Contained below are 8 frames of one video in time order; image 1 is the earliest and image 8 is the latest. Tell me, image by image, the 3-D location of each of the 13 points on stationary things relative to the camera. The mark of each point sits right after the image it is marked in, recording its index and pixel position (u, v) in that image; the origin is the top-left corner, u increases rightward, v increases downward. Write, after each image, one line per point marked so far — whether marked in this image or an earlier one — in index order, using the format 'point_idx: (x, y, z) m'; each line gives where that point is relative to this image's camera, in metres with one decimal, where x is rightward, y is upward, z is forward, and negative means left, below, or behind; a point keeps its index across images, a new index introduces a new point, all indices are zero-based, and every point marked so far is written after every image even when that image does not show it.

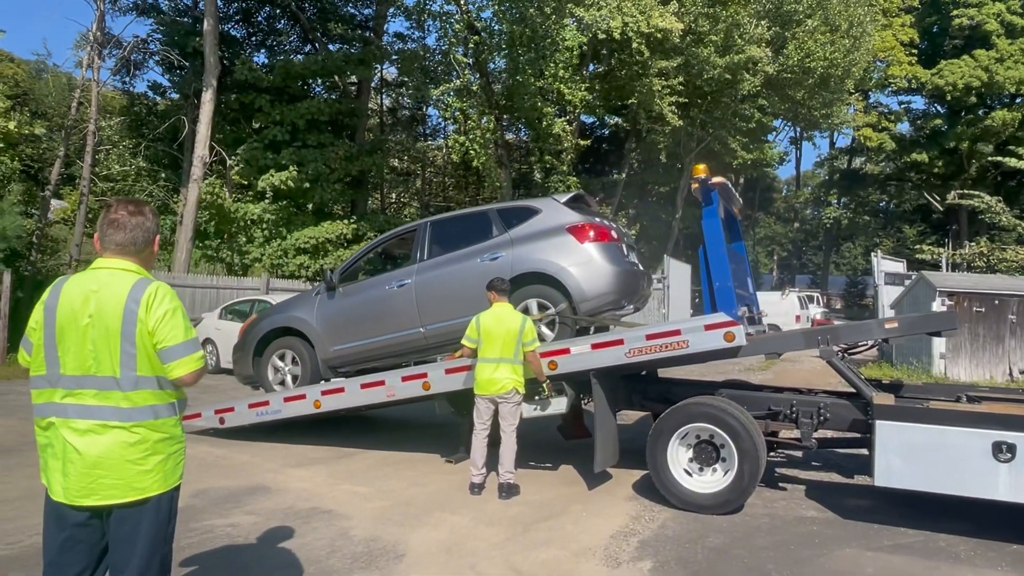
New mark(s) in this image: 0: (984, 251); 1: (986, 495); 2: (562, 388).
0: (+10.4, +0.8, +16.0) m
1: (+3.6, -1.6, +5.5) m
2: (+0.5, -1.0, +7.1) m
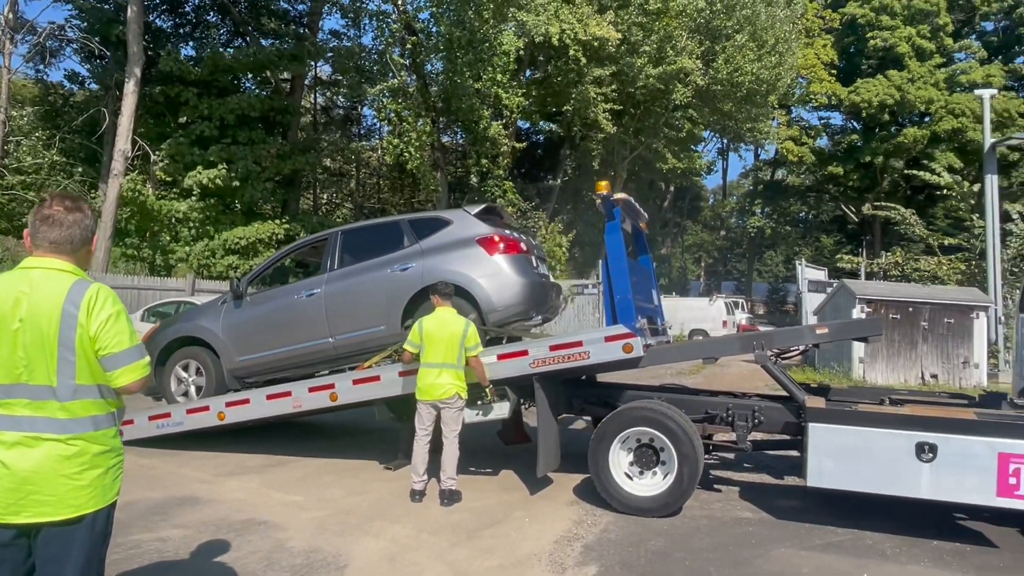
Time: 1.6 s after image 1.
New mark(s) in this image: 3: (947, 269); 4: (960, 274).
0: (+9.0, +0.6, +16.9) m
1: (+3.2, -1.6, +5.8) m
2: (0.0, -1.0, +7.1) m
3: (+9.5, +0.4, +15.9) m
4: (+9.9, +0.3, +16.1) m
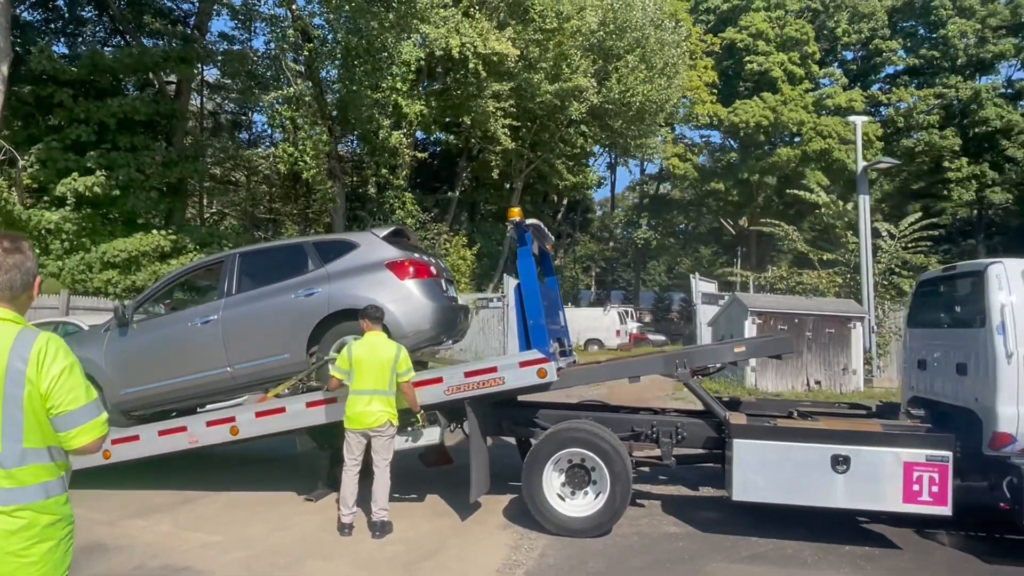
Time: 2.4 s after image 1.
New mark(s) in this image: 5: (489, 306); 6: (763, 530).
0: (+6.7, +0.3, +18.0) m
1: (+2.7, -1.8, +6.1) m
2: (-0.7, -1.2, +6.9) m
3: (+7.3, +0.1, +17.1) m
4: (+7.7, 0.0, +17.3) m
5: (-0.6, -0.5, +19.3) m
6: (+2.4, -2.3, +6.9) m
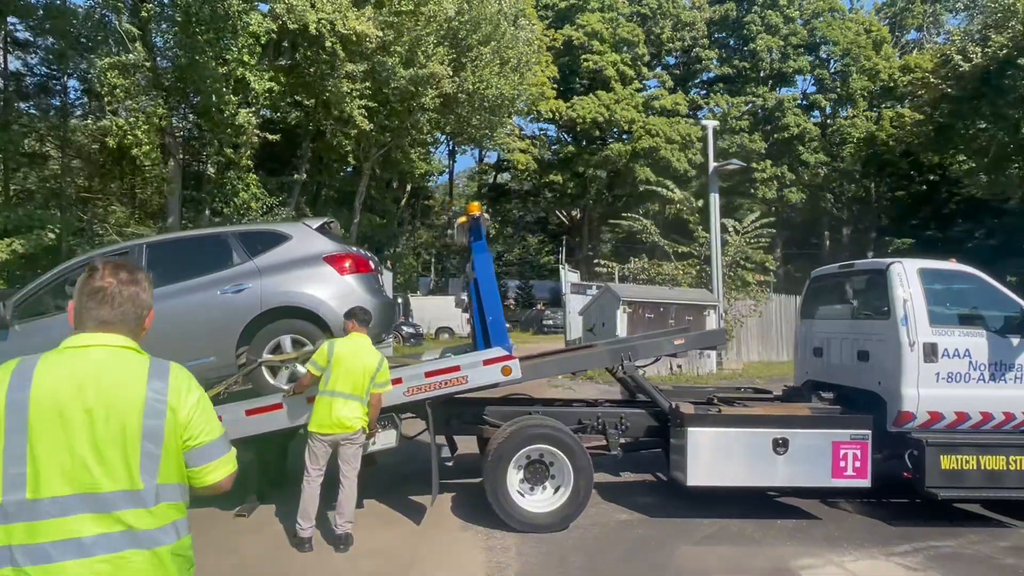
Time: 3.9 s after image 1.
0: (+3.4, +0.6, +19.1) m
1: (+2.4, -1.8, +6.7) m
2: (-1.1, -1.2, +6.6) m
3: (+4.2, +0.4, +18.4) m
4: (+4.6, +0.3, +18.7) m
5: (-4.0, -0.2, +18.7) m
6: (+1.9, -2.3, +7.4) m
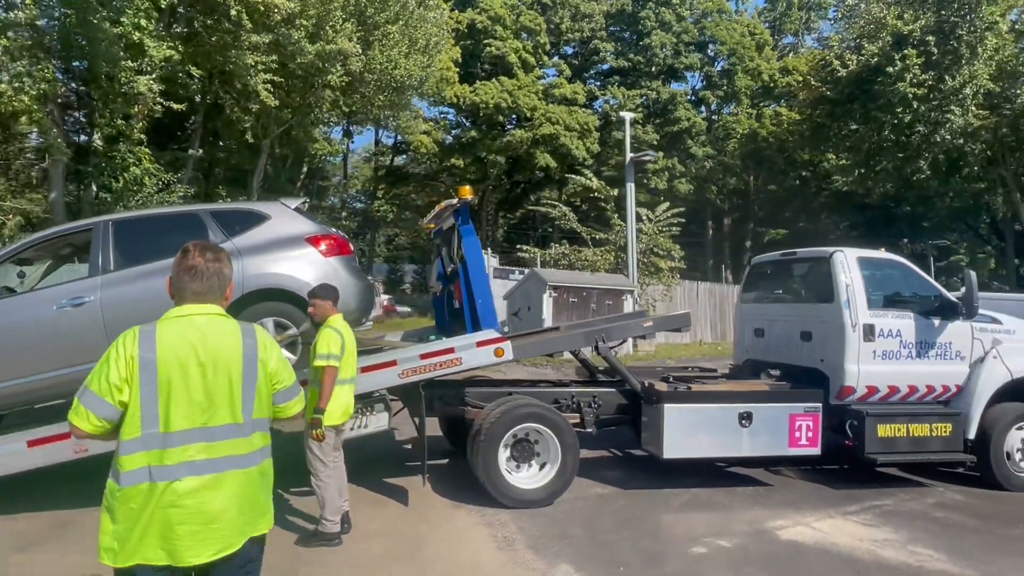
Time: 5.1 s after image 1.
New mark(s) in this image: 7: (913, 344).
0: (+1.3, +1.0, +19.6) m
1: (+2.2, -1.6, +7.2) m
2: (-1.2, -1.1, +6.6) m
3: (+2.2, +0.8, +19.0) m
4: (+2.5, +0.7, +19.4) m
5: (-6.0, +0.2, +18.0) m
6: (+1.6, -2.1, +7.8) m
7: (+4.3, -0.6, +7.9) m
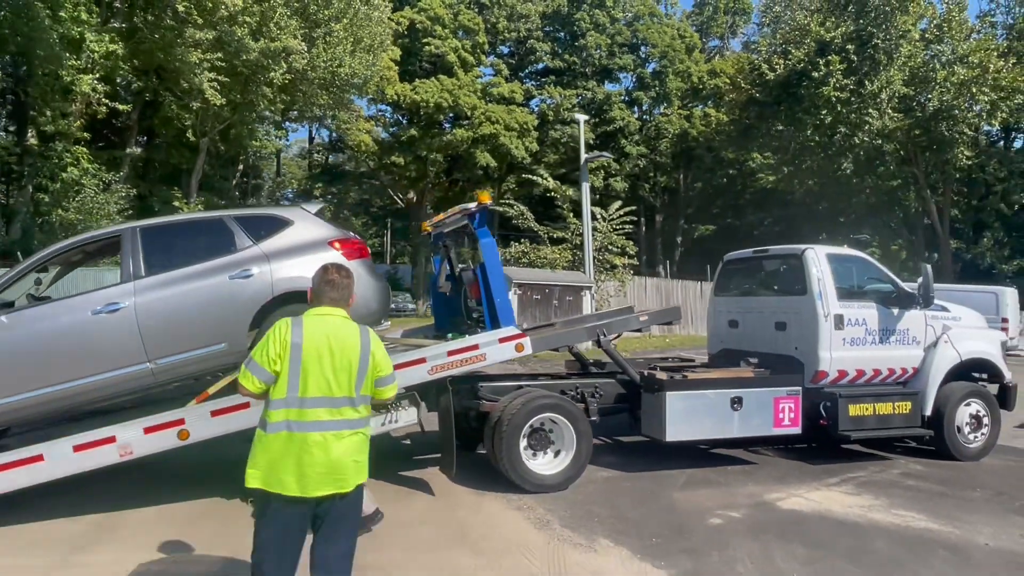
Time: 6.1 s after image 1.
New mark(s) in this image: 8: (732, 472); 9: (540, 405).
0: (+0.2, +1.1, +20.1) m
1: (+2.3, -1.6, +7.9) m
2: (-1.0, -1.1, +6.9) m
3: (+1.1, +0.9, +19.6) m
4: (+1.4, +0.8, +20.1) m
5: (-6.9, +0.2, +17.8) m
6: (+1.7, -2.1, +8.4) m
7: (+4.4, -0.5, +8.8) m
8: (+2.4, -2.0, +8.0) m
9: (+0.3, -1.1, +7.2) m
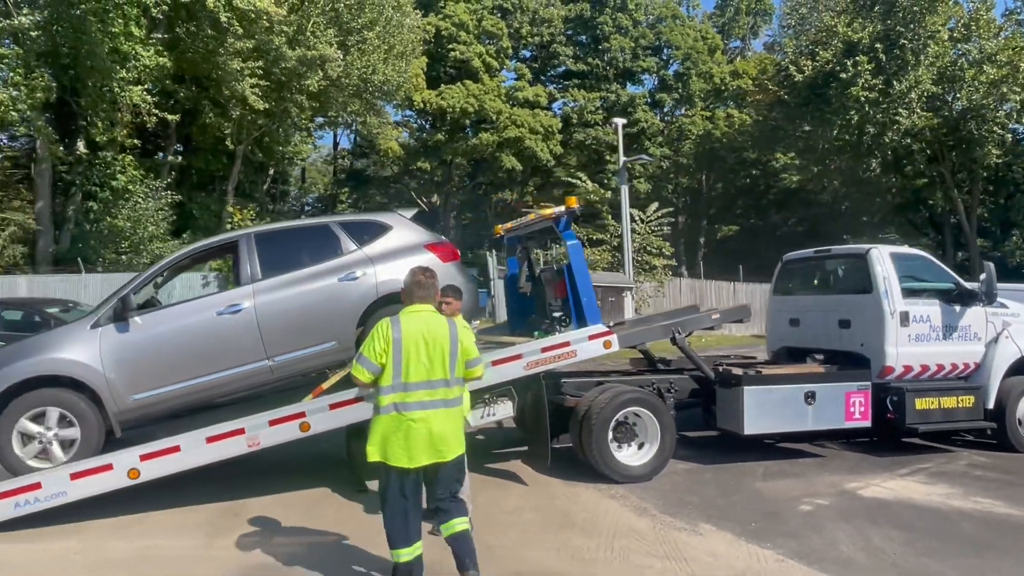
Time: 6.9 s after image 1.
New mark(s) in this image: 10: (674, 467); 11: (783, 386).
0: (+1.3, +1.0, +20.5) m
1: (+3.2, -1.6, +8.2) m
2: (-0.1, -1.1, +7.3) m
3: (+2.2, +0.8, +20.0) m
4: (+2.5, +0.7, +20.4) m
5: (-5.8, +0.1, +18.3) m
6: (+2.6, -2.0, +8.8) m
7: (+5.3, -0.5, +9.0) m
8: (+3.3, -2.0, +8.3) m
9: (+1.2, -1.1, +7.5) m
10: (+1.8, -2.0, +8.1) m
11: (+3.0, -1.1, +8.1) m
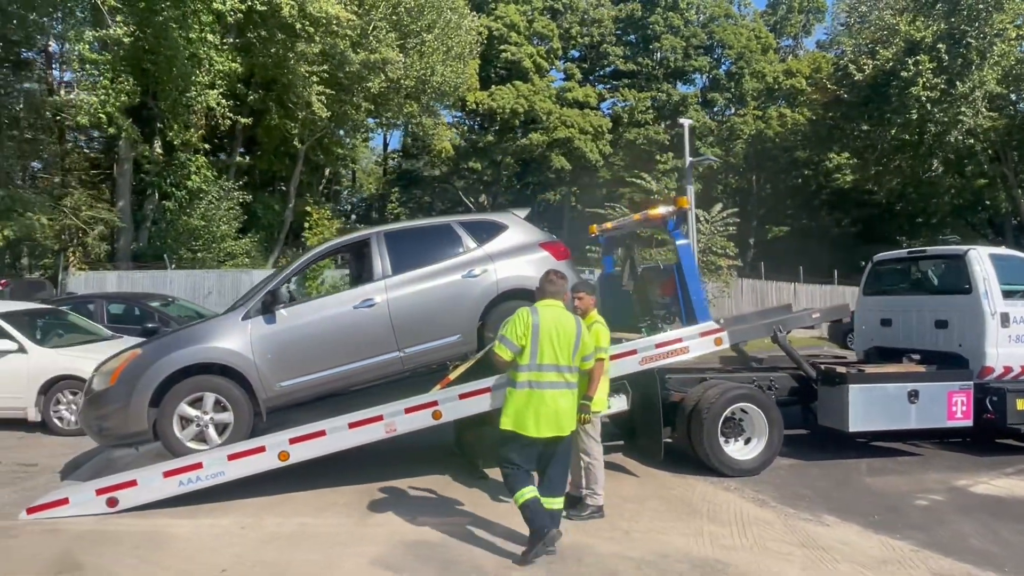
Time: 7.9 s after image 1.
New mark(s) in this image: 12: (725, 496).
0: (+3.1, +1.0, +20.7) m
1: (+4.4, -1.6, +8.3) m
2: (+1.0, -1.0, +7.6) m
3: (+4.0, +0.8, +20.1) m
4: (+4.3, +0.7, +20.5) m
5: (-4.1, +0.2, +18.8) m
6: (+3.8, -2.0, +8.9) m
7: (+6.5, -0.5, +9.1) m
8: (+4.6, -2.0, +8.5) m
9: (+2.4, -1.1, +7.7) m
10: (+3.0, -2.0, +8.3) m
11: (+4.2, -1.1, +8.3) m
12: (+1.9, -2.0, +6.9) m
